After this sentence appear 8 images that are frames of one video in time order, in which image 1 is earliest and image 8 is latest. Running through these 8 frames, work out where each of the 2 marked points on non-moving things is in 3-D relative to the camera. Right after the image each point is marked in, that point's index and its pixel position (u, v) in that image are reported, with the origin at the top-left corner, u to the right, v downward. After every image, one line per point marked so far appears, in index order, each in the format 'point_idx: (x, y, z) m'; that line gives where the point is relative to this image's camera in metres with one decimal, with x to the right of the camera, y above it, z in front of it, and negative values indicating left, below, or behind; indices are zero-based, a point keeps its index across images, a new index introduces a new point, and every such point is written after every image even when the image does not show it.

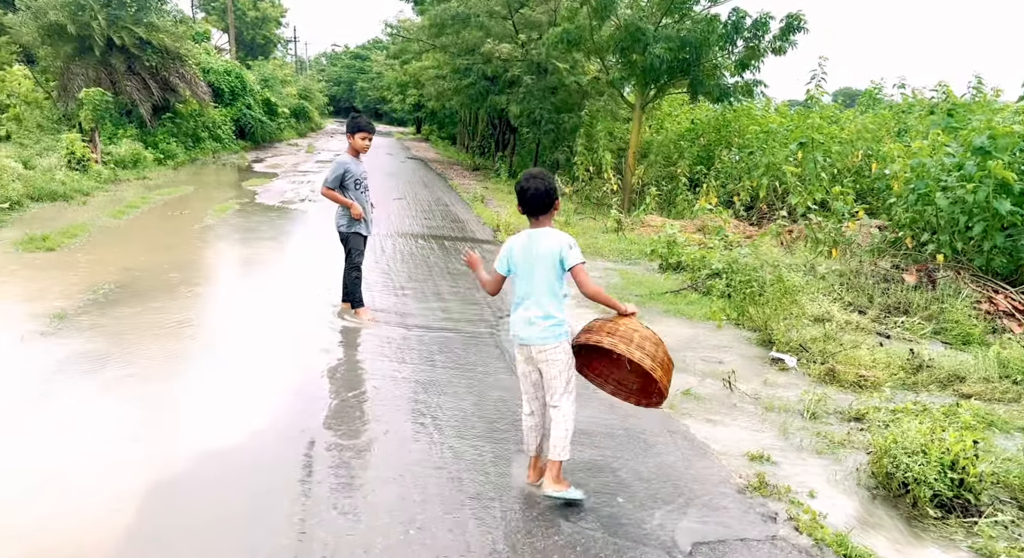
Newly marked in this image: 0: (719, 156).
0: (+4.5, +2.7, +16.1) m
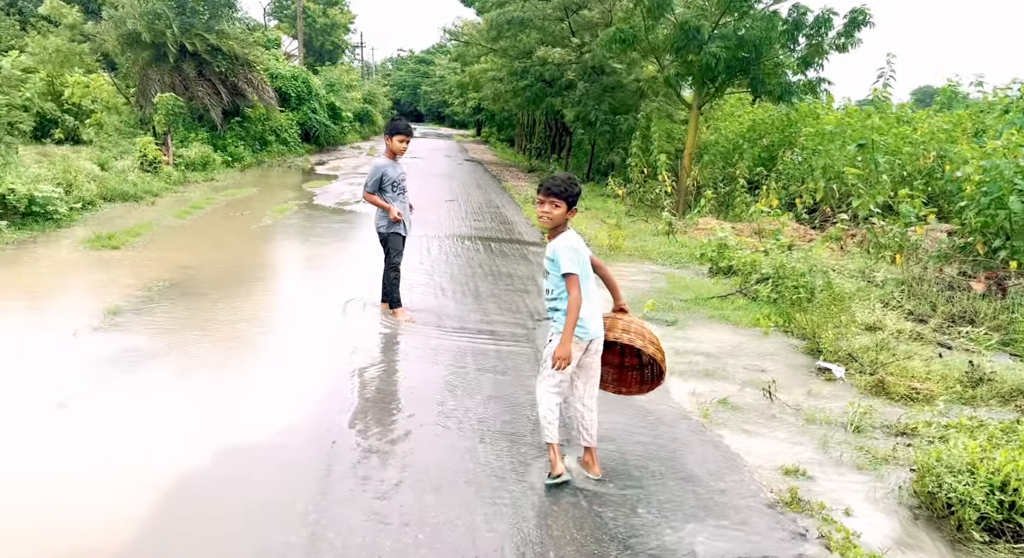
0: (+5.7, +2.6, +15.6) m
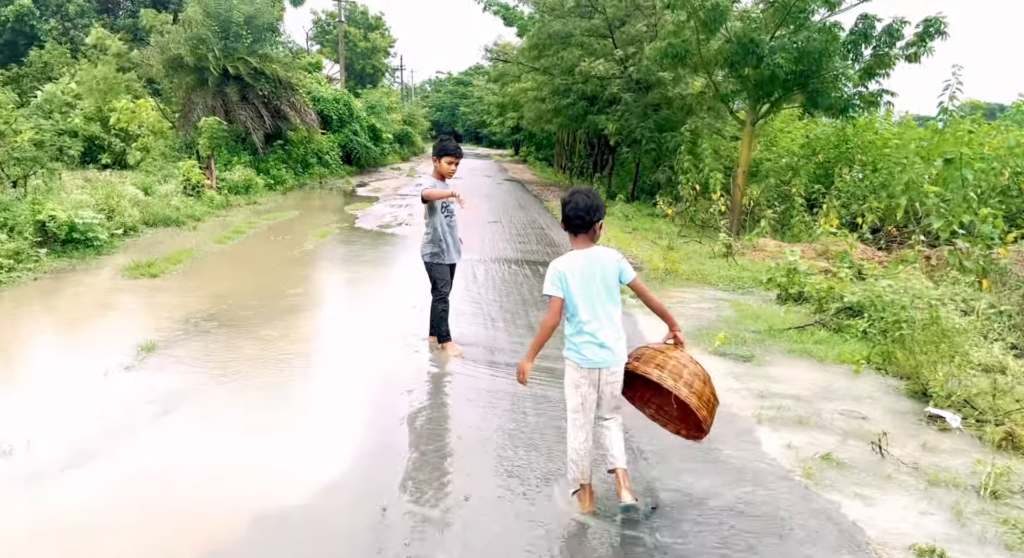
0: (+6.7, +2.1, +14.8) m
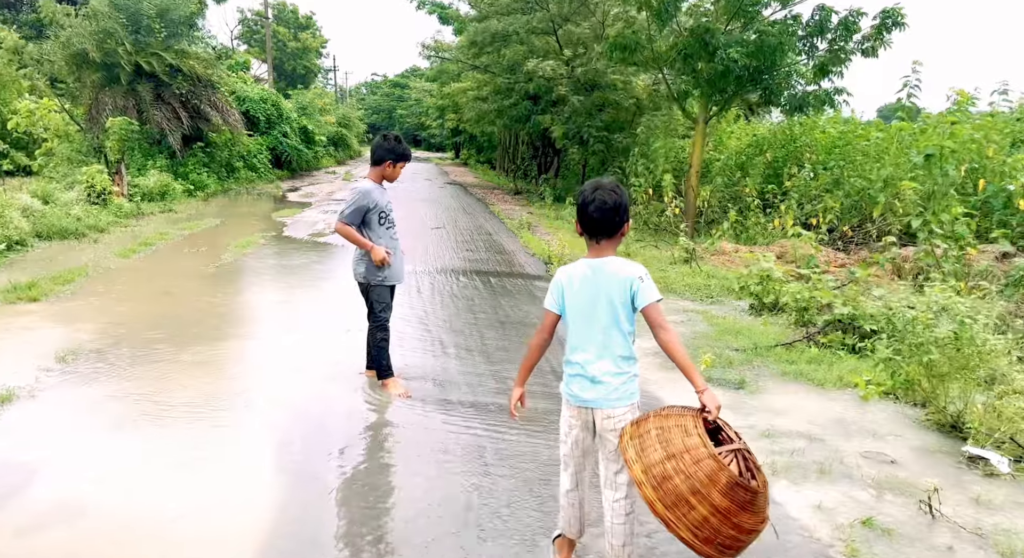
0: (+5.5, +2.1, +14.4) m
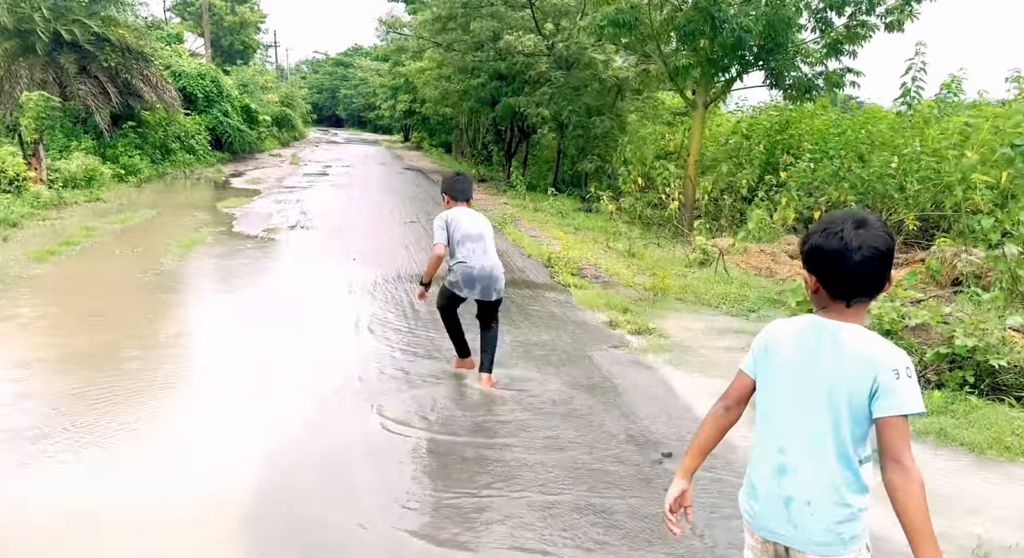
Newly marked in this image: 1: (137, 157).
0: (+5.2, +2.1, +13.4) m
1: (-9.5, +3.1, +18.2) m
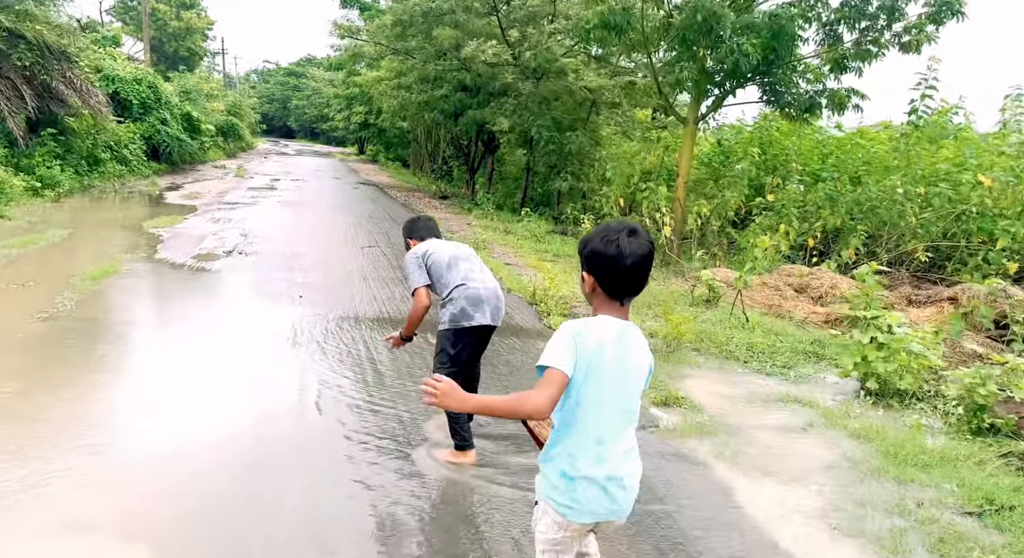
0: (+4.7, +1.6, +12.3) m
1: (-10.3, +2.5, +16.2) m
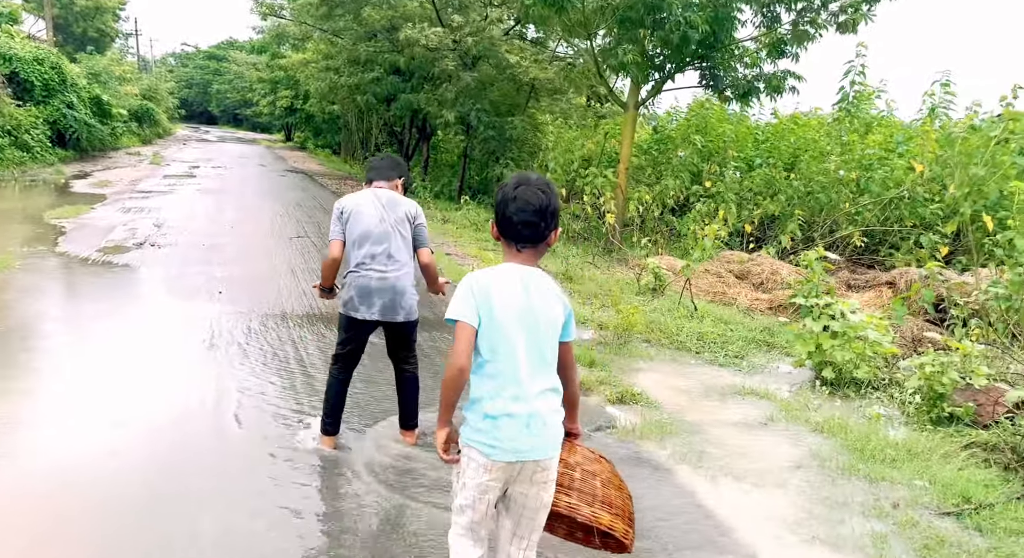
0: (+3.6, +1.8, +12.3) m
1: (-11.7, +2.6, +14.8) m
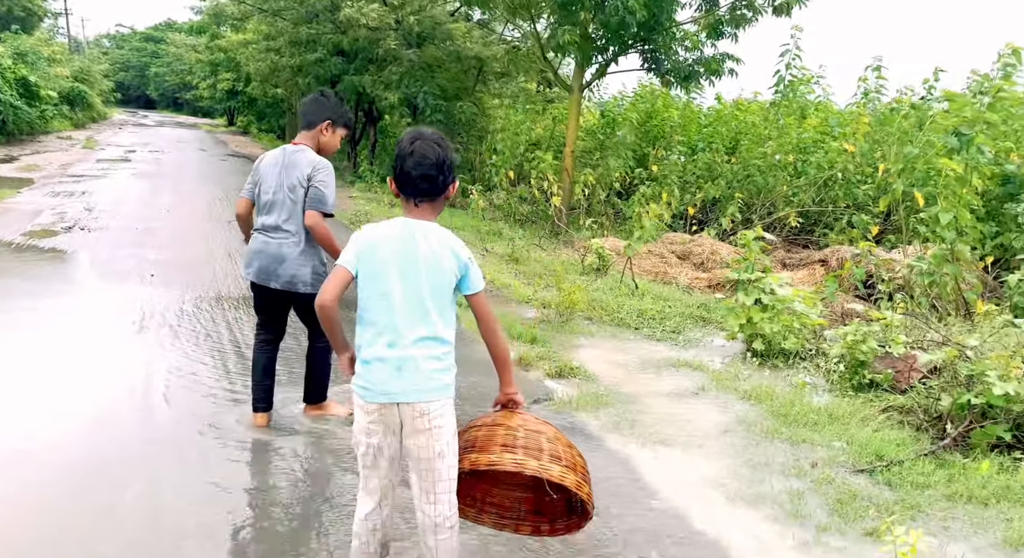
0: (+2.6, +2.2, +12.5) m
1: (-12.8, +2.8, +14.0) m
